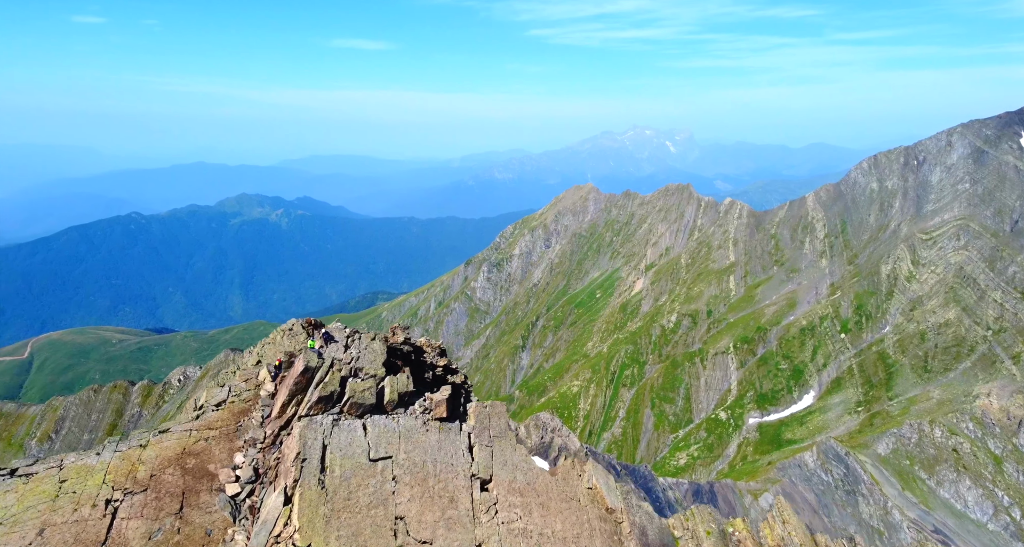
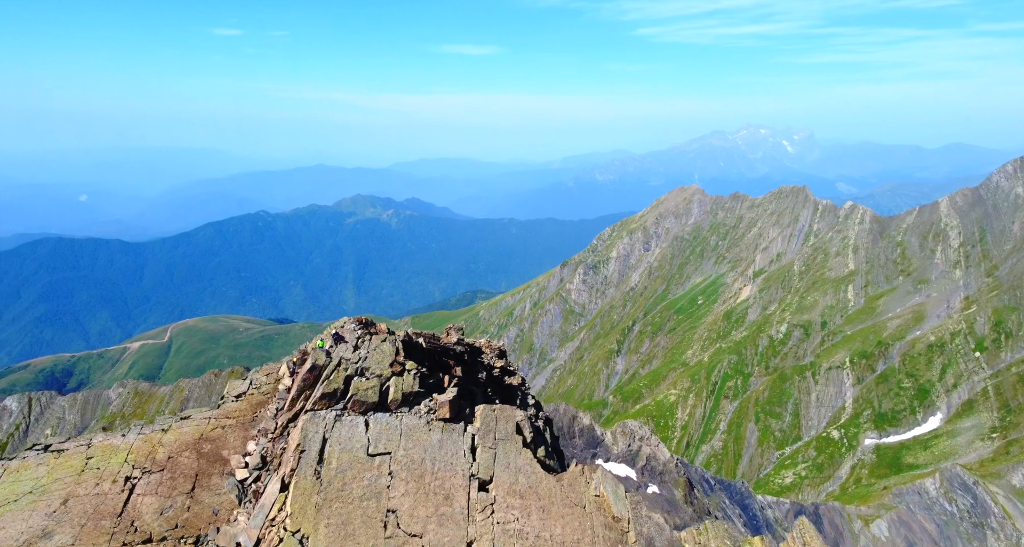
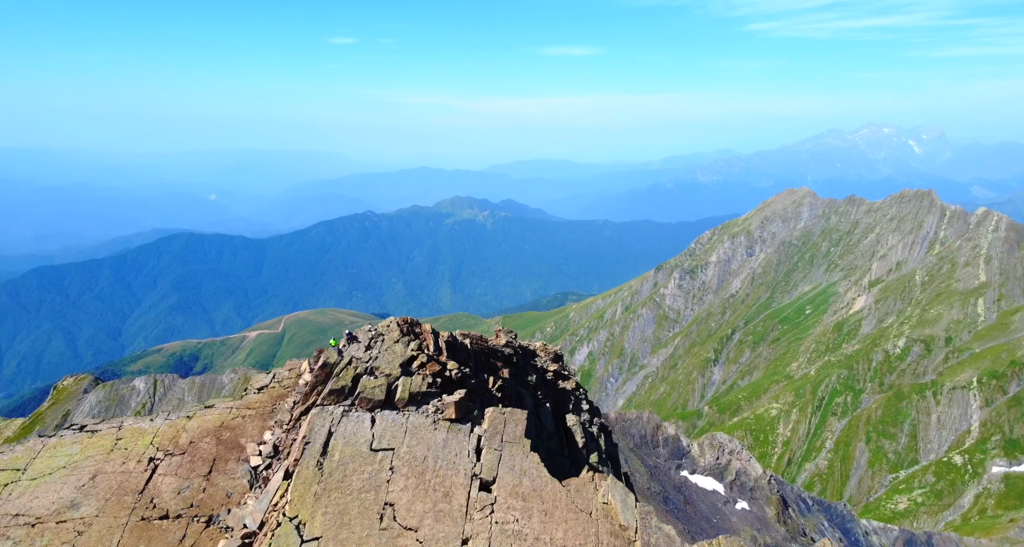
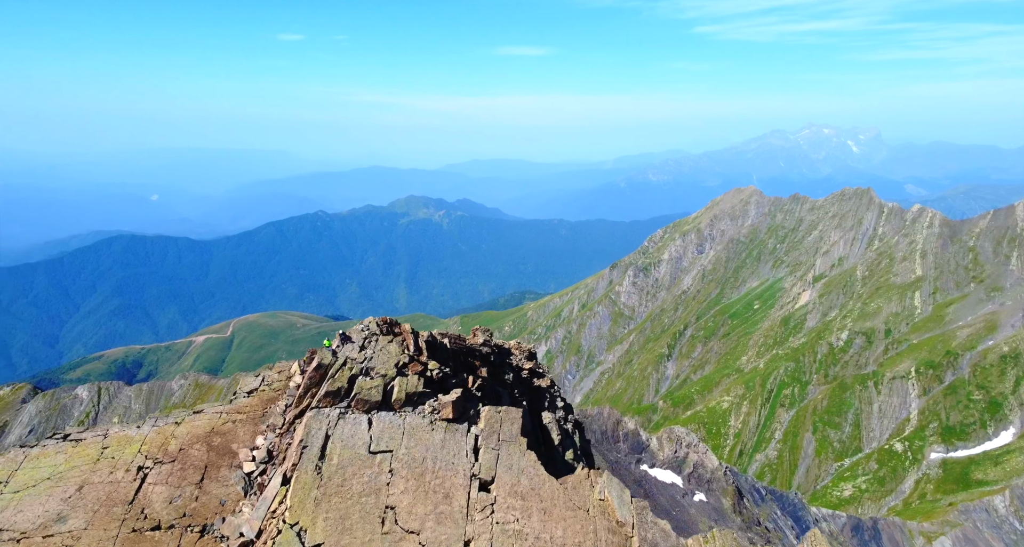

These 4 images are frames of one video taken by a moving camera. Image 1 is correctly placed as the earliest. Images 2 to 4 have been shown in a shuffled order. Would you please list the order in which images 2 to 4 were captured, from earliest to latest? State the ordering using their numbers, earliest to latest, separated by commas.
2, 4, 3
